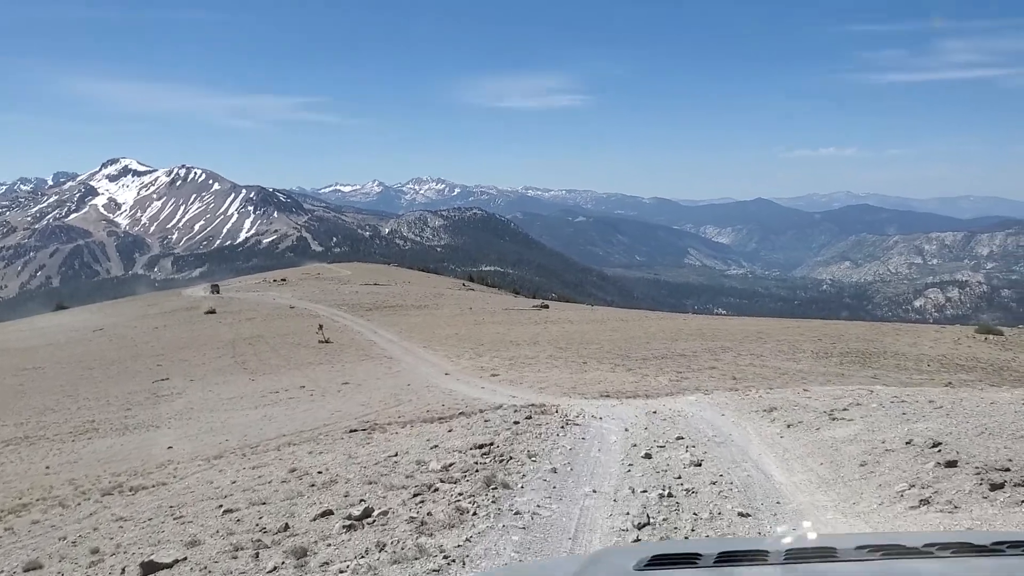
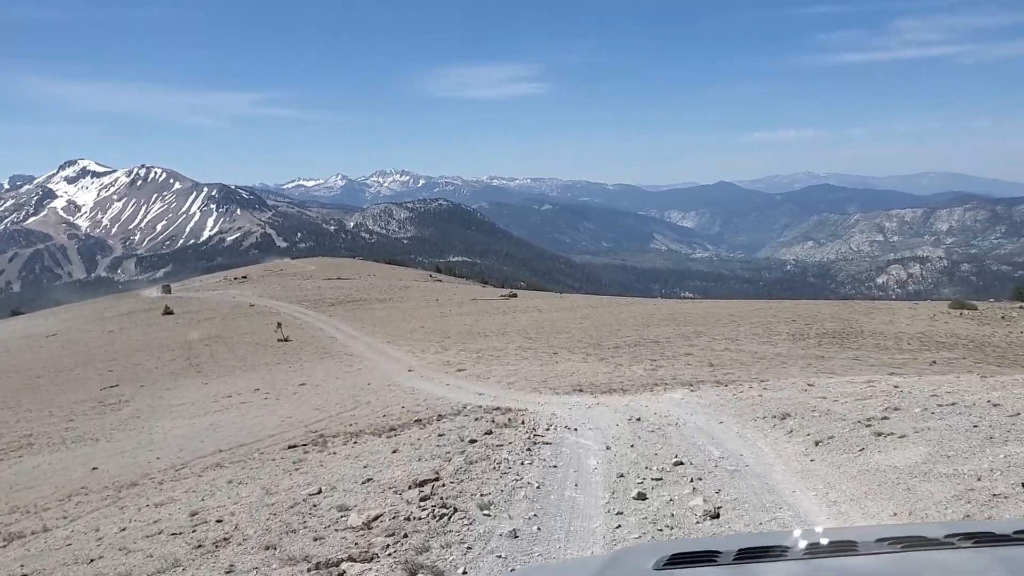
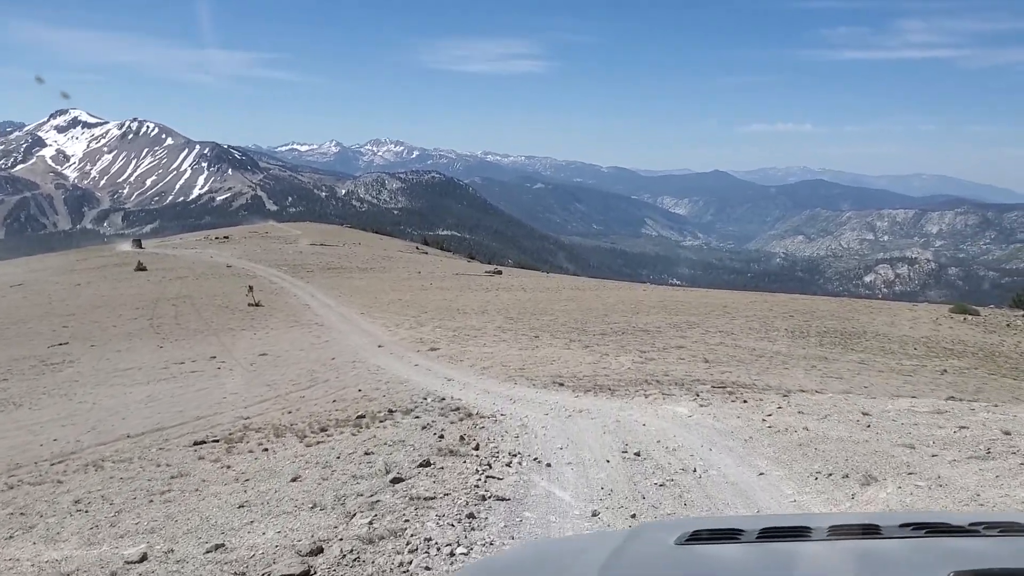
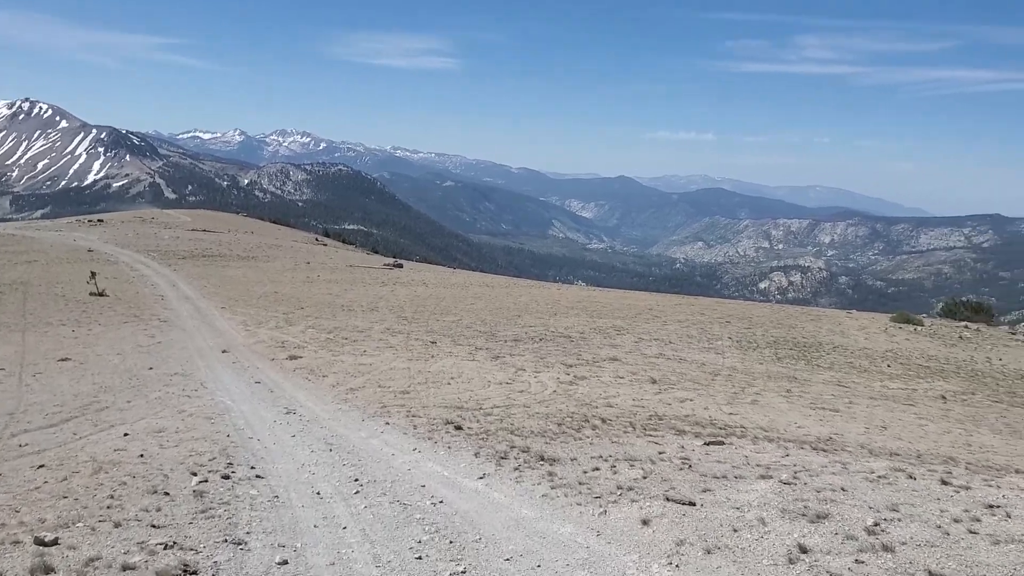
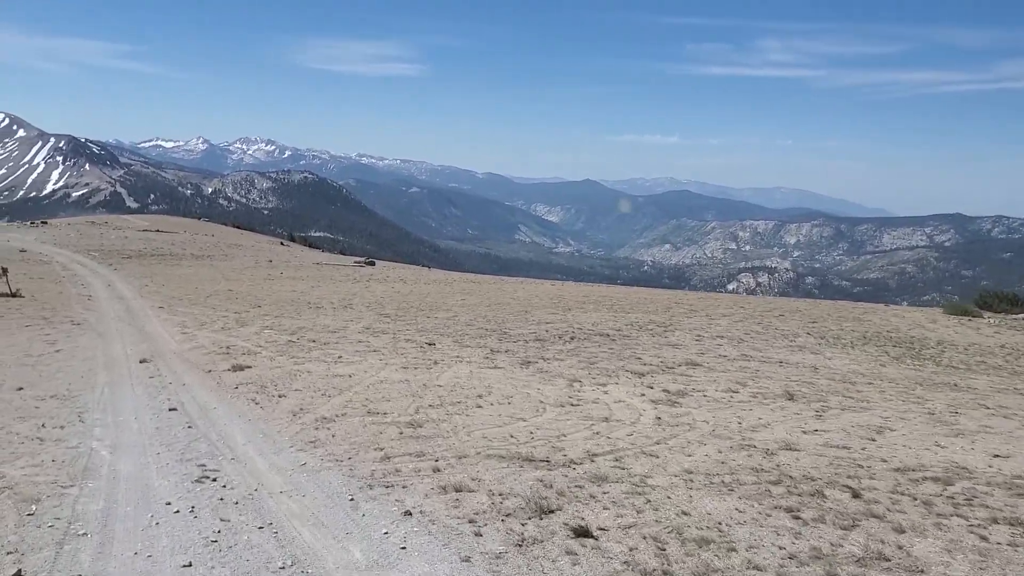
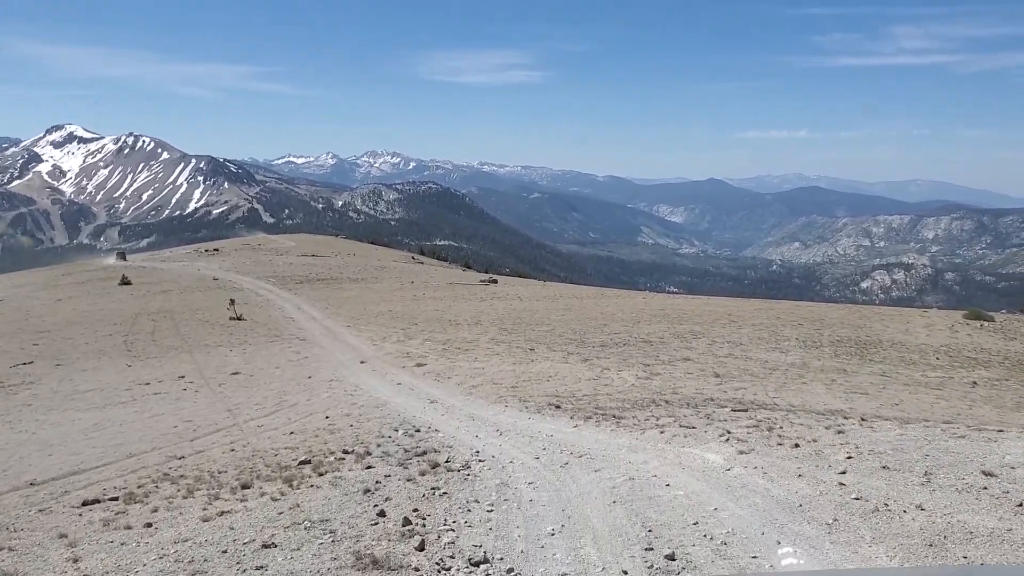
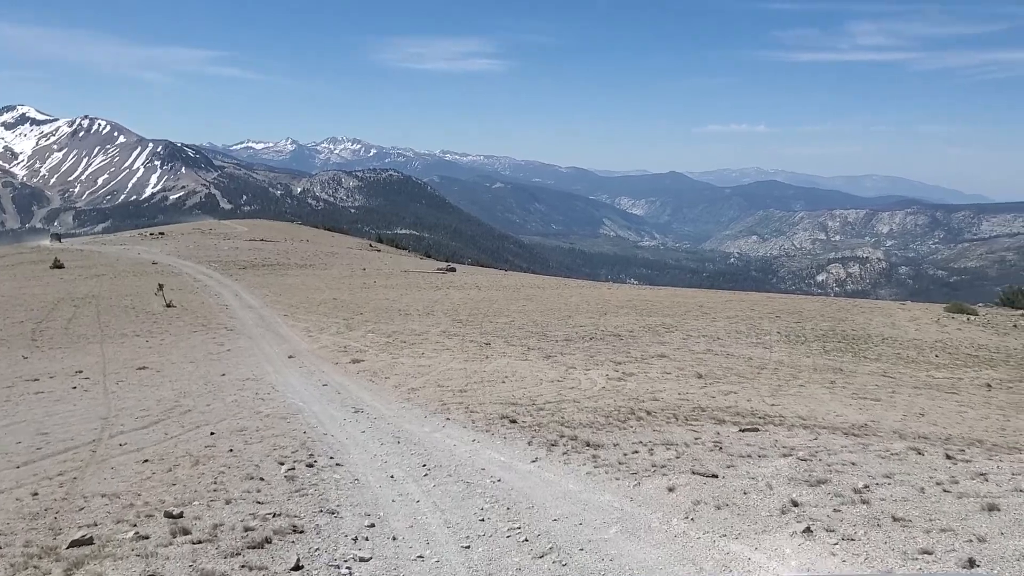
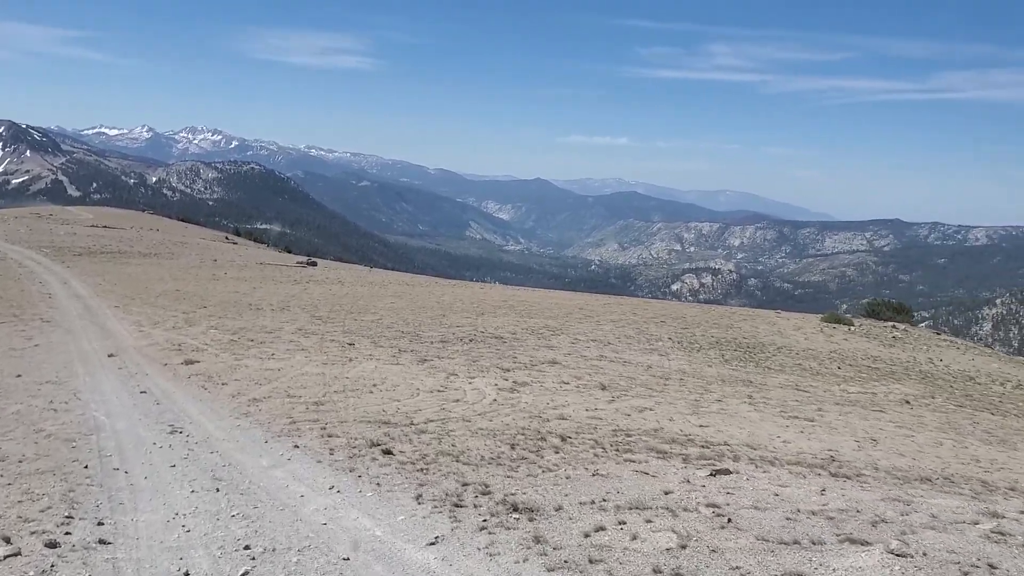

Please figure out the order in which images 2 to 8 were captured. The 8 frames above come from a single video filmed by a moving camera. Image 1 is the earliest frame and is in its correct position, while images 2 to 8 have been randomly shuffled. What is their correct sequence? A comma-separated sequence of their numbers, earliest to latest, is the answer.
2, 3, 6, 7, 4, 8, 5
